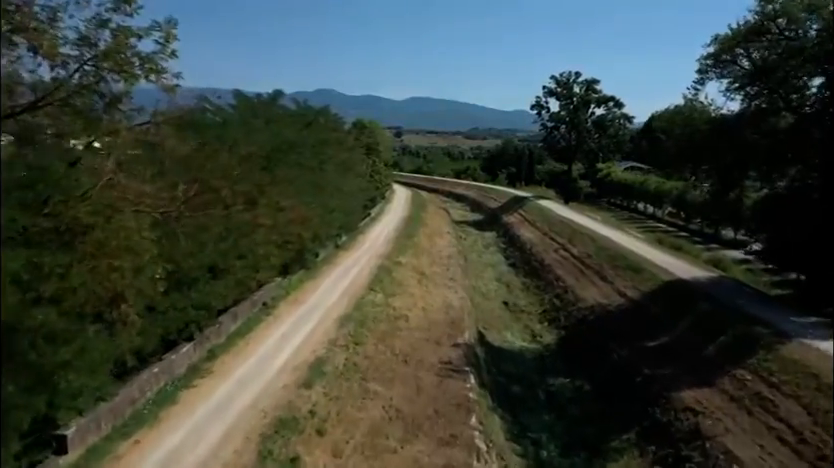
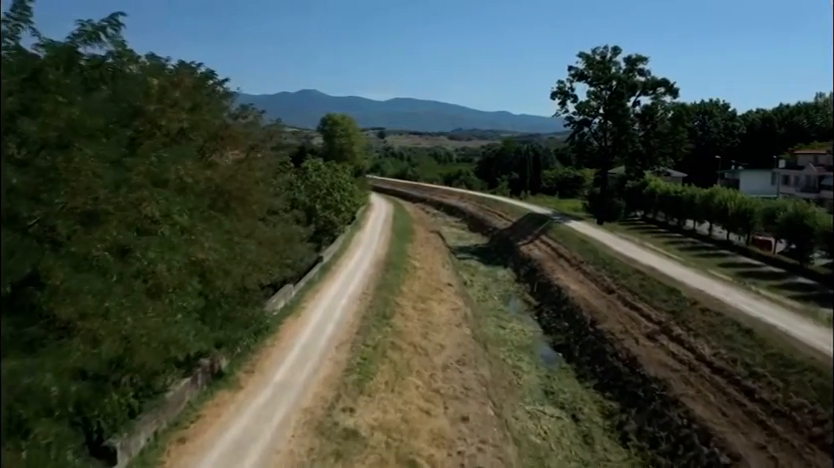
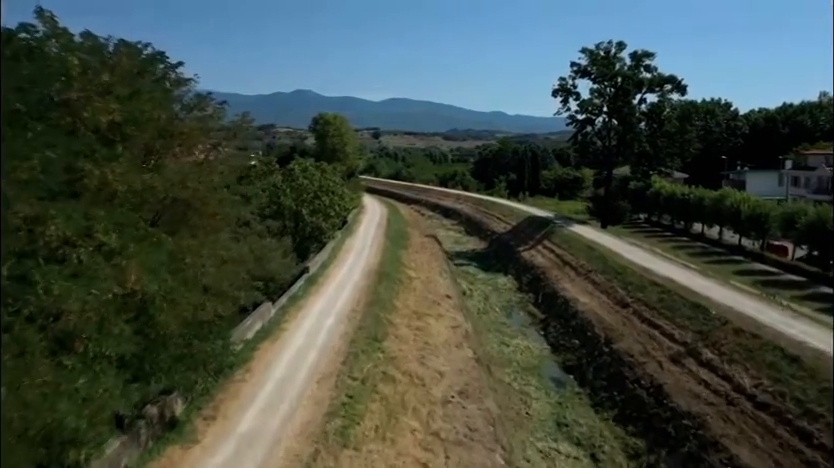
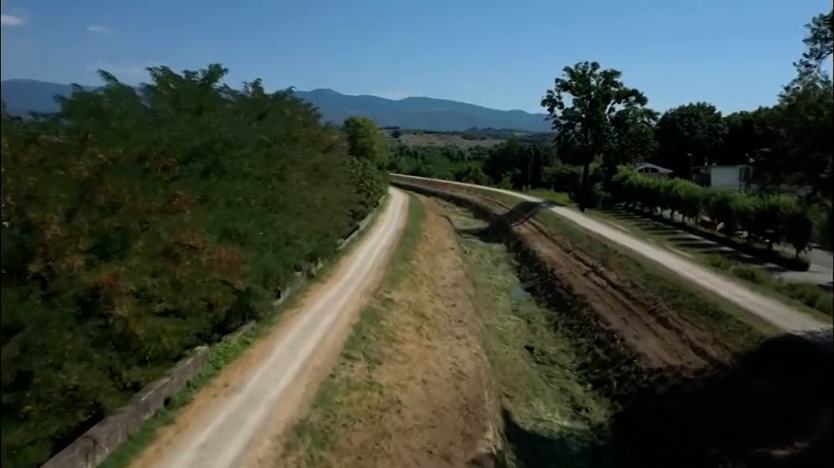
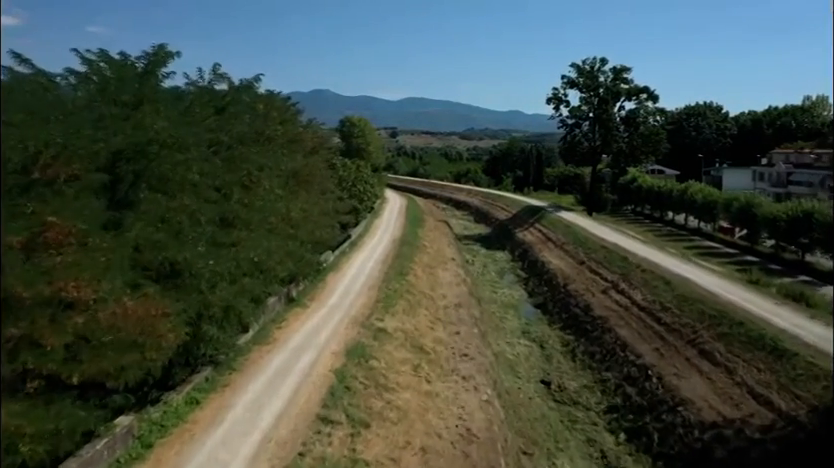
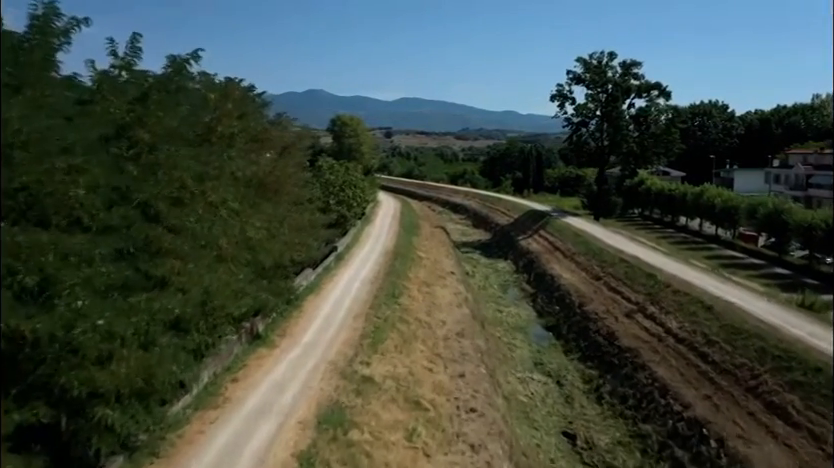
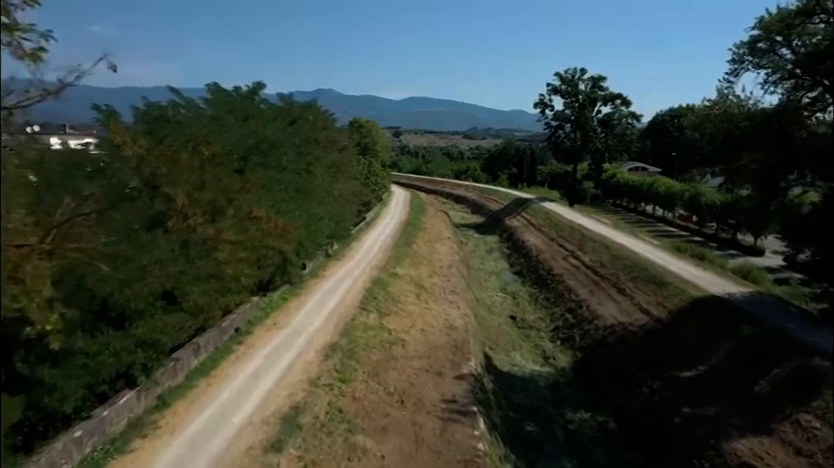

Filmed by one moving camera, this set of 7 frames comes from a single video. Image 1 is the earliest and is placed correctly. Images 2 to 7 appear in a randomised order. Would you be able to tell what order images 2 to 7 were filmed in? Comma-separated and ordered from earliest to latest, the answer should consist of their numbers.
7, 4, 5, 6, 2, 3
